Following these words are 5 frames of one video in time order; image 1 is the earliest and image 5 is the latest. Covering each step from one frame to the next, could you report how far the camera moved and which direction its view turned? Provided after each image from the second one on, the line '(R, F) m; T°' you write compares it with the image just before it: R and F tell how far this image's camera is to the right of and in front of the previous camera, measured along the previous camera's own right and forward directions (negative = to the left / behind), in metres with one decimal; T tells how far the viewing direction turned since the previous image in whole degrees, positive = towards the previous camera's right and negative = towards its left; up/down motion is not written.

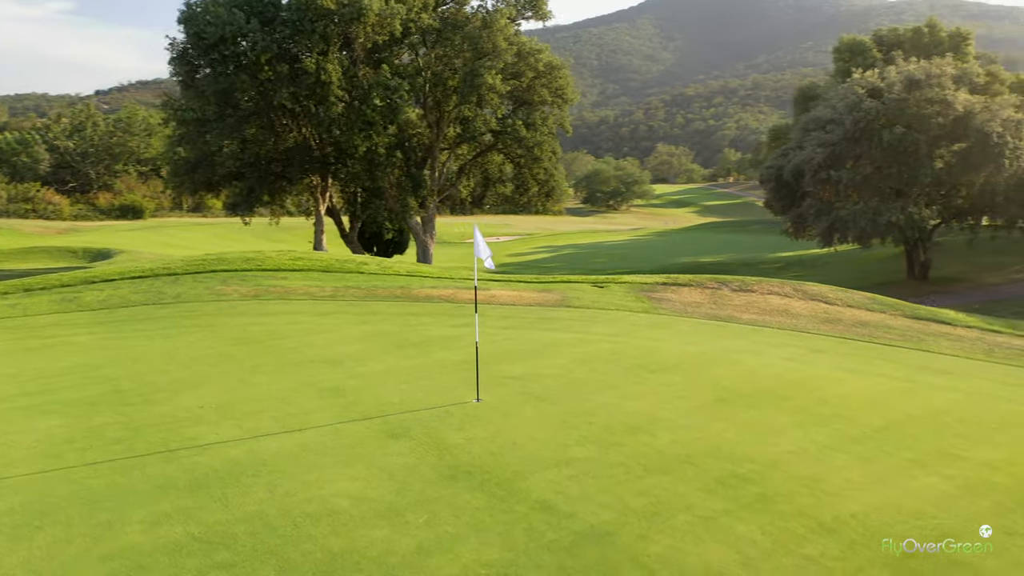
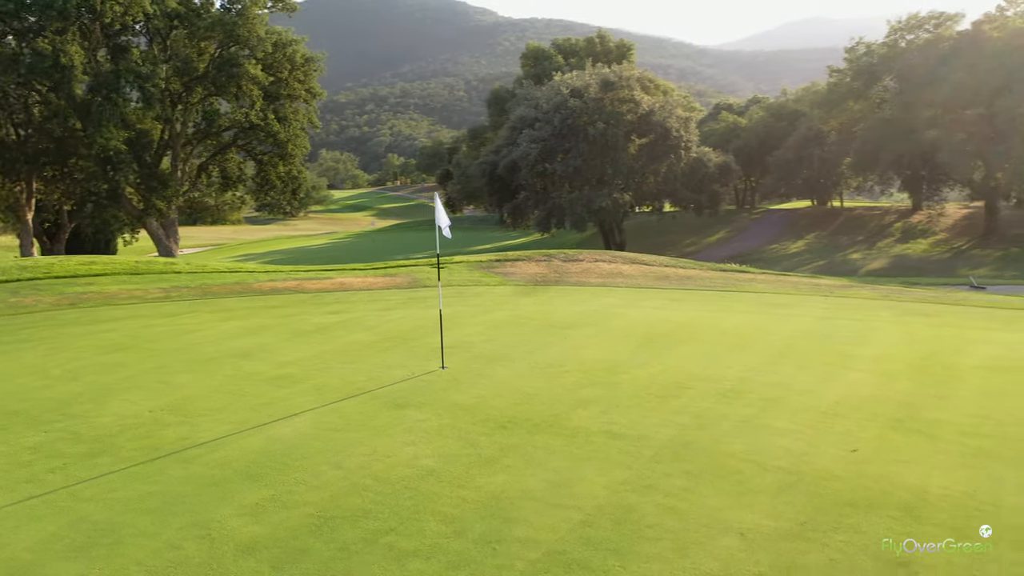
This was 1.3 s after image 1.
(-3.1, +0.3) m; +23°
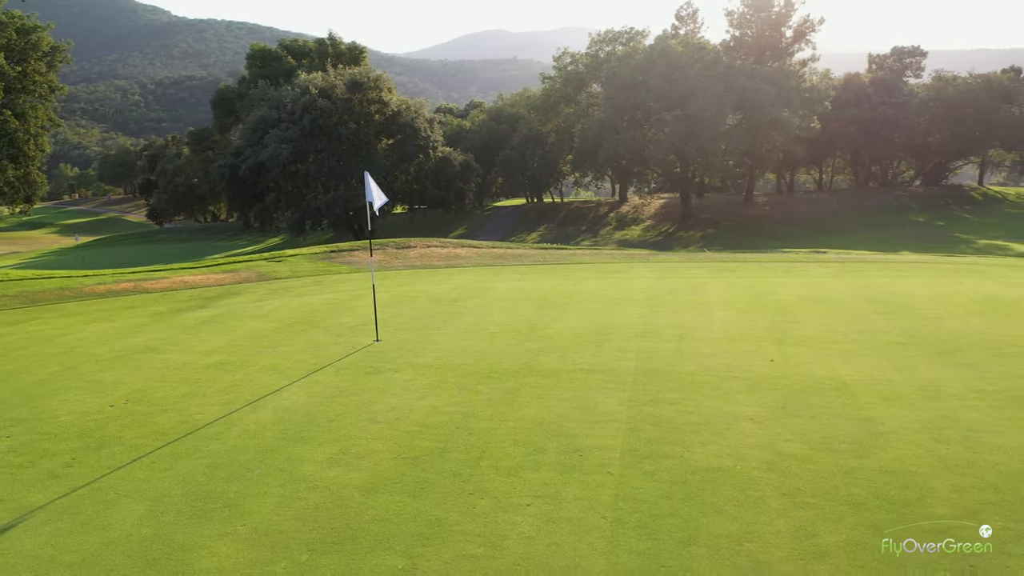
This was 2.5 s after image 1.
(-2.5, -0.3) m; +20°
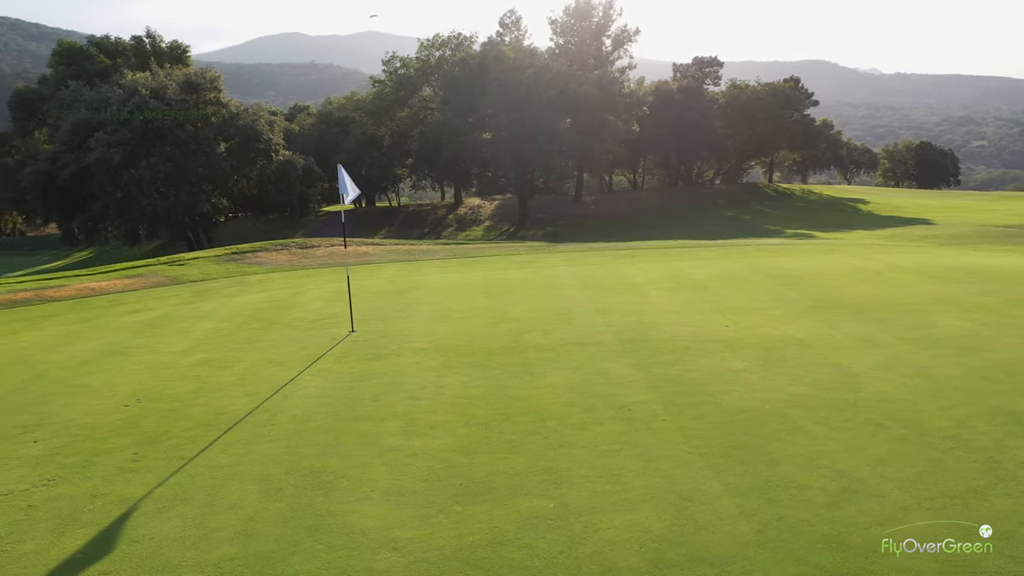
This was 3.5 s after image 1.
(-1.9, -0.3) m; +13°
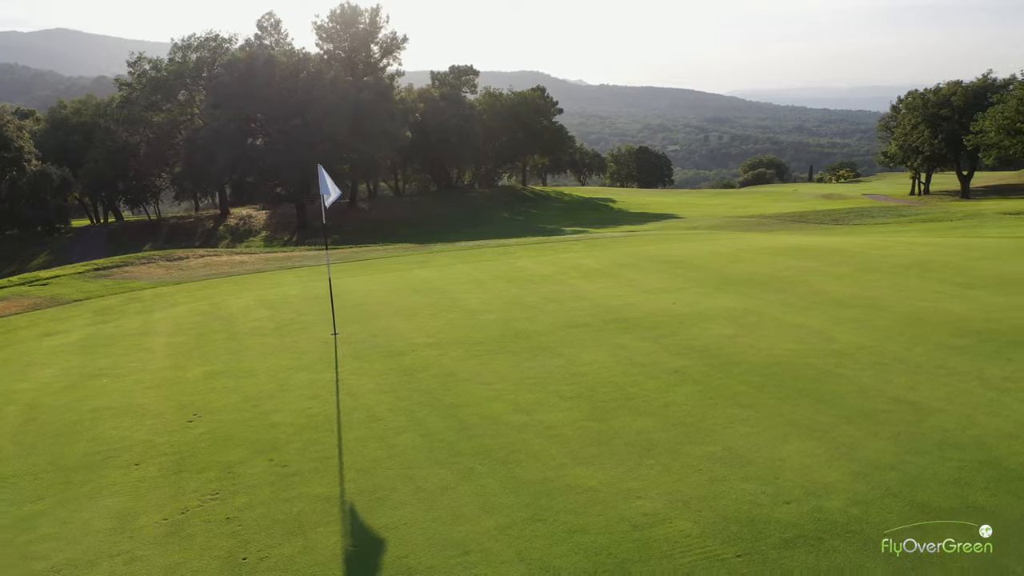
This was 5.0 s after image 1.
(-2.8, -0.1) m; +18°
